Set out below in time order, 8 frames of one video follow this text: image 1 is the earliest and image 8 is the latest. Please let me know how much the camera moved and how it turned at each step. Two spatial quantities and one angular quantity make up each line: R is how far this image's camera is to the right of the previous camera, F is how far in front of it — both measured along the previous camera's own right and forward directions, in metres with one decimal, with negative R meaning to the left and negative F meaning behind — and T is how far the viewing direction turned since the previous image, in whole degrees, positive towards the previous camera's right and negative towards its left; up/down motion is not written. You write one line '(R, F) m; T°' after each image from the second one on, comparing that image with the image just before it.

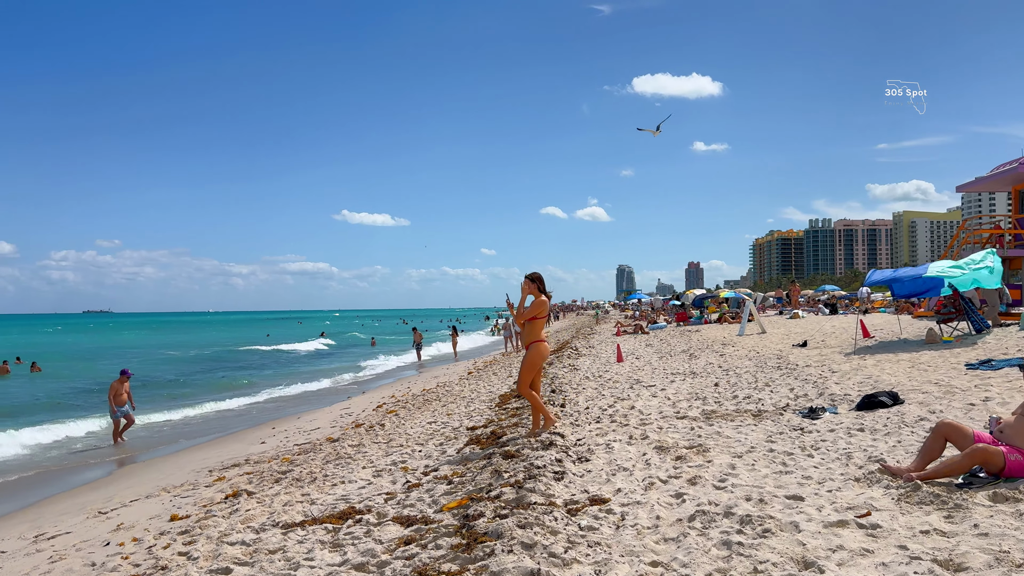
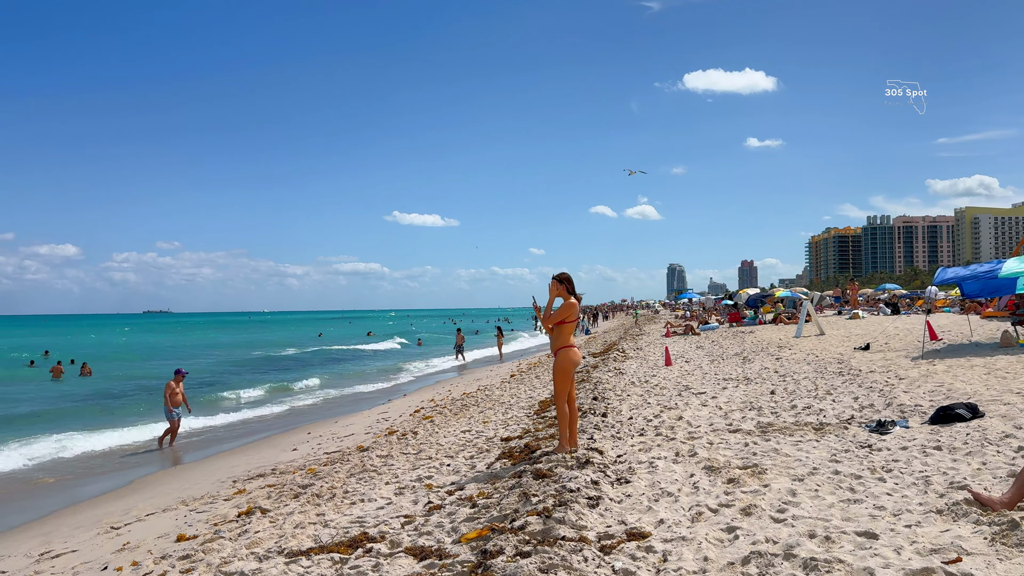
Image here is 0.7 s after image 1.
(+0.1, +0.6) m; -3°
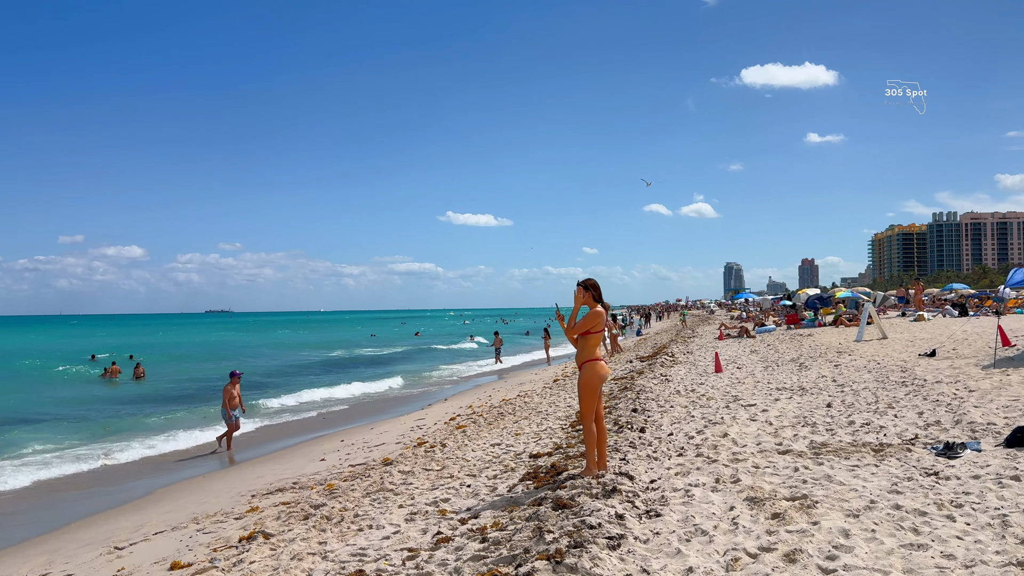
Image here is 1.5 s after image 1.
(+0.2, +0.5) m; -4°
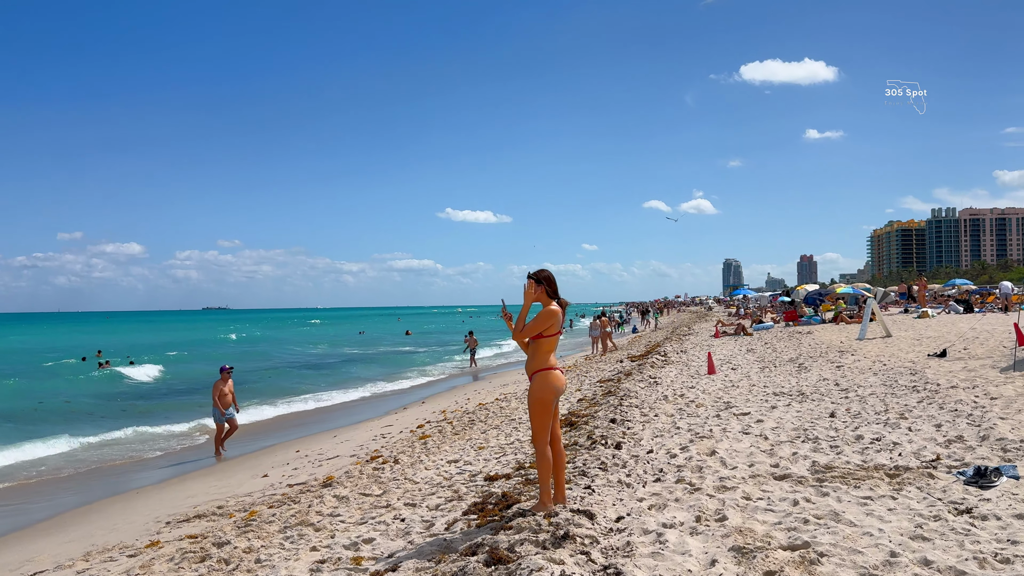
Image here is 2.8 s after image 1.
(+0.4, +1.1) m; 0°
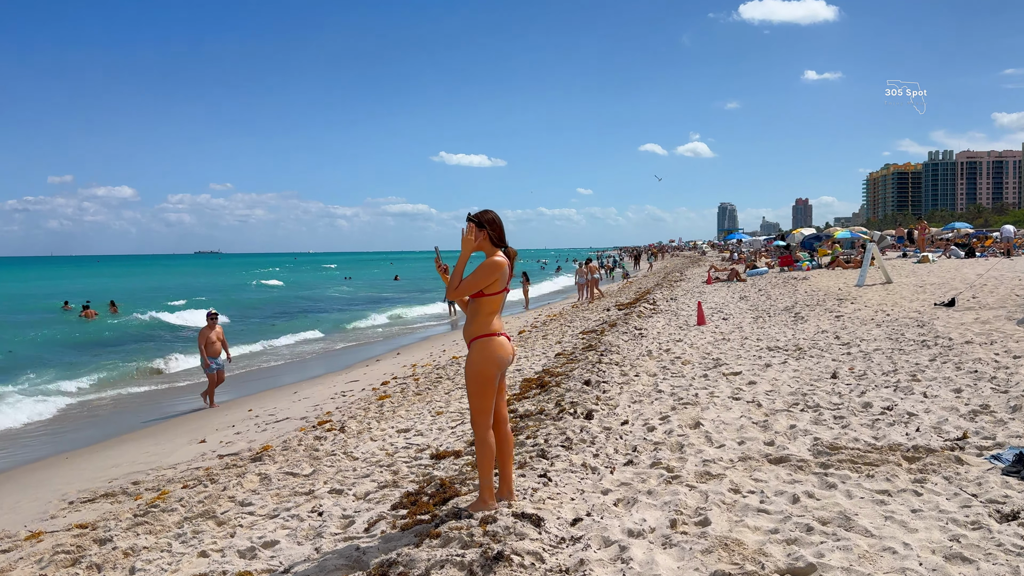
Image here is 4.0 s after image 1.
(+0.3, +1.0) m; 0°
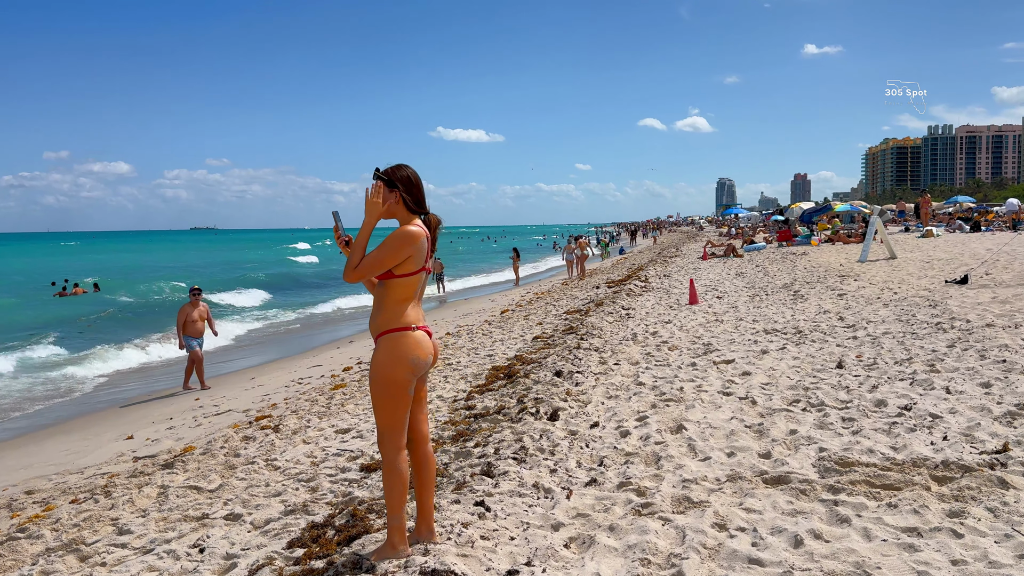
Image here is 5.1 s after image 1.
(+0.3, +0.9) m; 0°
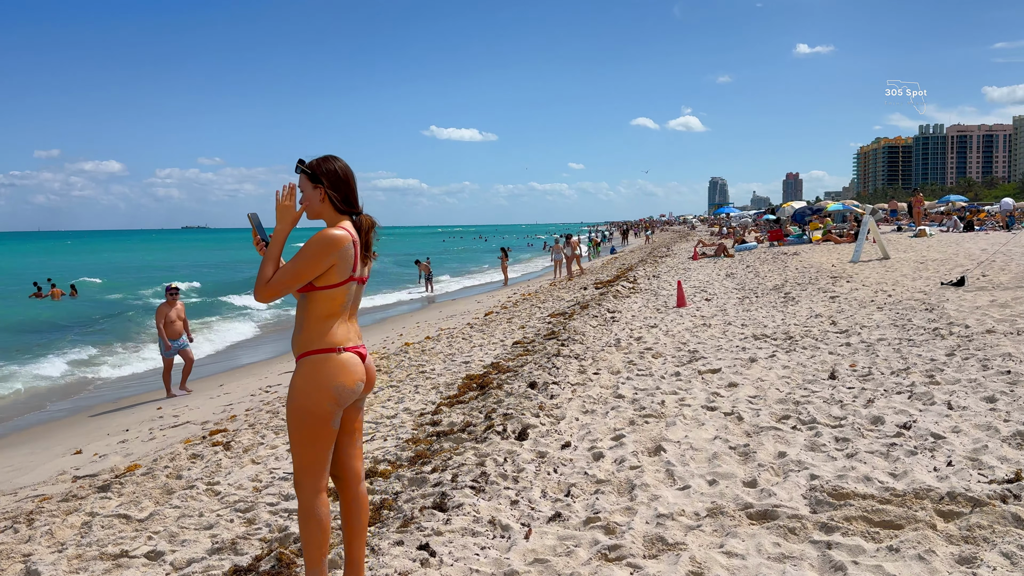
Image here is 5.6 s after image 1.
(+0.2, +0.4) m; 0°
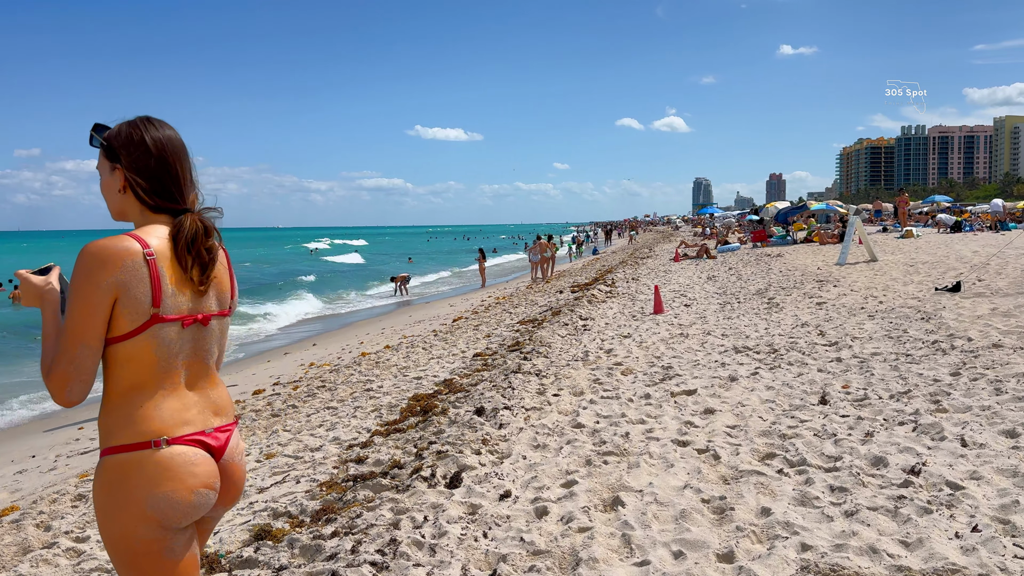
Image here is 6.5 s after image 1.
(+0.3, +0.8) m; +1°
